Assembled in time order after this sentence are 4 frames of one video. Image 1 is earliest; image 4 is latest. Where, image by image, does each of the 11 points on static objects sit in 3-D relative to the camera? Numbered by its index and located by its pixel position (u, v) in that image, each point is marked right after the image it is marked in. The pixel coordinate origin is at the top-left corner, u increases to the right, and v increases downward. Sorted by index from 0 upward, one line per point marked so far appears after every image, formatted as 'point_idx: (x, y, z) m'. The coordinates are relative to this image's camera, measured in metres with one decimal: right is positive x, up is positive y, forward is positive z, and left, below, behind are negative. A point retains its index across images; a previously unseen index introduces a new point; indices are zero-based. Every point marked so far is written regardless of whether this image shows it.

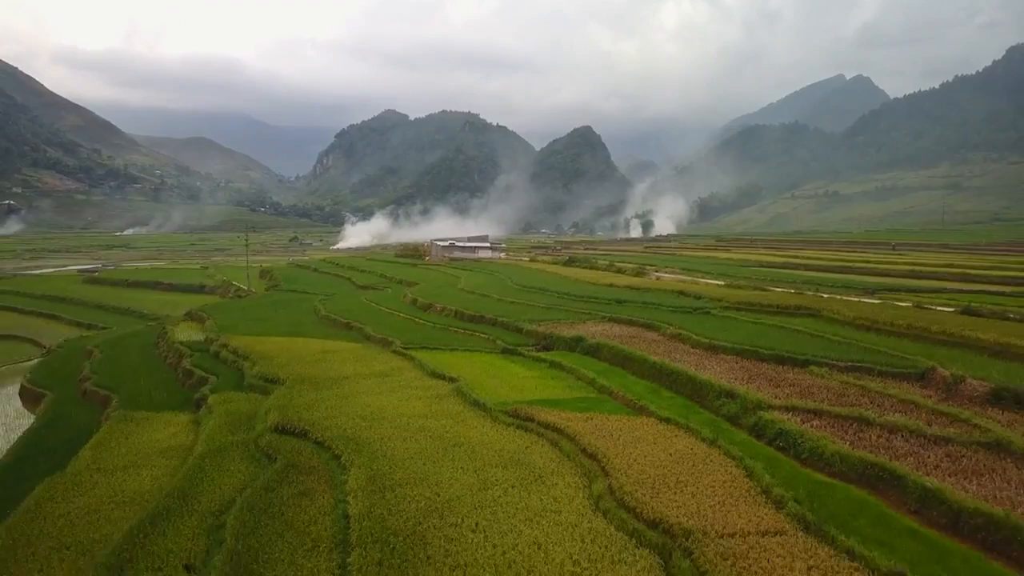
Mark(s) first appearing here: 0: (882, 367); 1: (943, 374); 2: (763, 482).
0: (+6.2, -1.3, +17.1) m
1: (+6.8, -1.3, +15.8) m
2: (+2.7, -2.1, +10.9) m
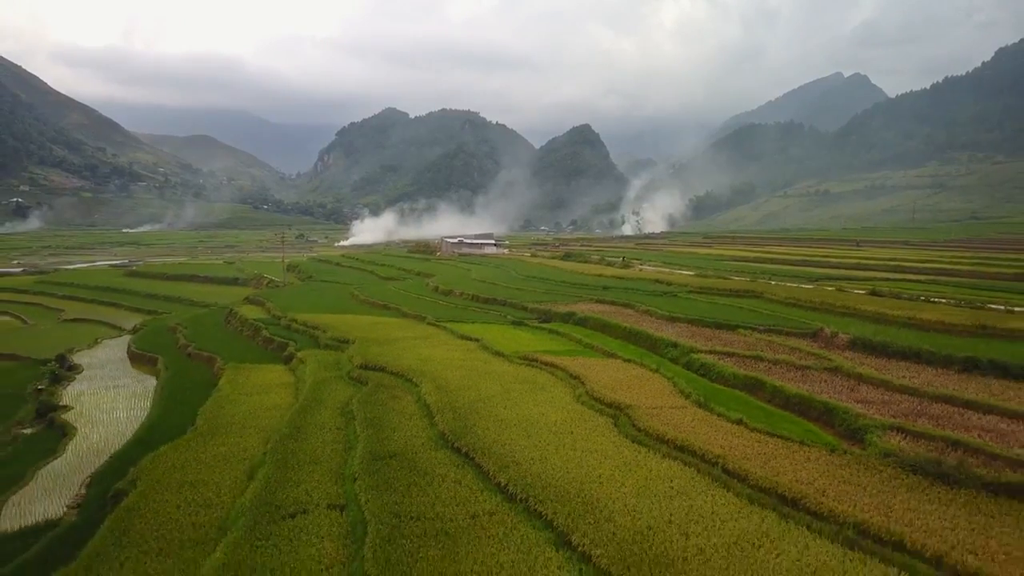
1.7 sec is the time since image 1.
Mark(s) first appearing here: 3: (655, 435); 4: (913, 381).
0: (+6.5, -1.0, +23.8) m
1: (+7.1, -1.0, +22.5) m
2: (+3.0, -1.7, +17.6) m
3: (+2.0, -2.0, +14.0) m
4: (+6.8, -1.6, +16.9) m
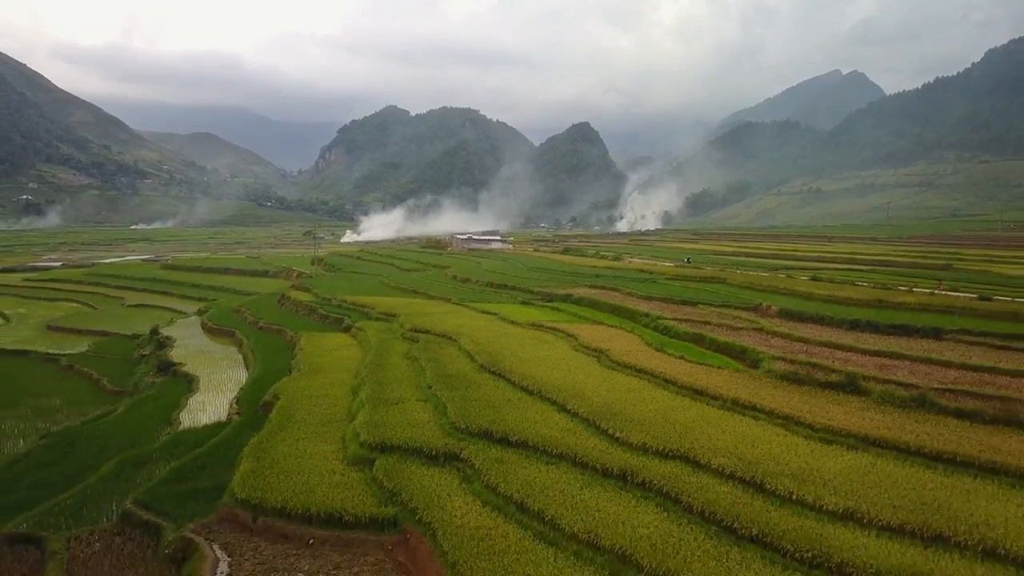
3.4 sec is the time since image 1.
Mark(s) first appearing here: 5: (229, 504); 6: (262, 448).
0: (+6.8, -0.5, +30.8) m
1: (+7.4, -0.5, +29.5) m
2: (+3.3, -1.3, +24.6) m
3: (+2.3, -1.6, +21.1) m
4: (+7.1, -1.1, +24.0) m
5: (-3.8, -2.9, +13.6) m
6: (-4.0, -2.6, +16.1) m
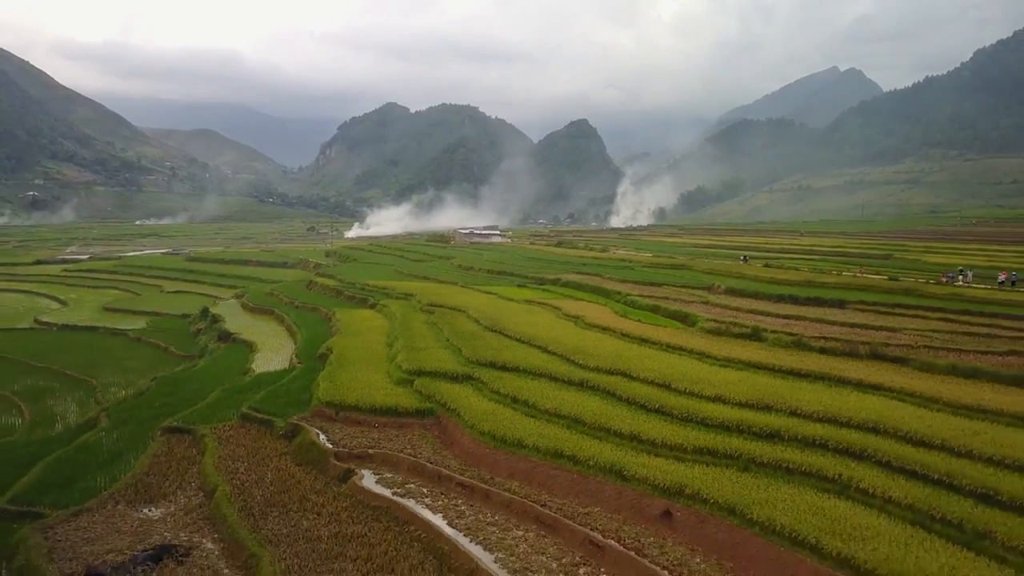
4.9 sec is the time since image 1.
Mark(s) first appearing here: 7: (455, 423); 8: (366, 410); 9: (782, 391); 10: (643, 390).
0: (+6.7, +0.1, +37.4) m
1: (+7.3, +0.1, +36.1) m
2: (+3.2, -0.7, +31.2) m
3: (+2.2, -1.0, +27.6) m
4: (+7.0, -0.5, +30.5) m
5: (-3.9, -2.4, +20.2) m
6: (-4.1, -2.0, +22.7) m
7: (-1.0, -2.5, +18.1) m
8: (-2.8, -2.4, +19.5) m
9: (+4.8, -1.8, +17.8) m
10: (+2.4, -1.9, +18.2) m
